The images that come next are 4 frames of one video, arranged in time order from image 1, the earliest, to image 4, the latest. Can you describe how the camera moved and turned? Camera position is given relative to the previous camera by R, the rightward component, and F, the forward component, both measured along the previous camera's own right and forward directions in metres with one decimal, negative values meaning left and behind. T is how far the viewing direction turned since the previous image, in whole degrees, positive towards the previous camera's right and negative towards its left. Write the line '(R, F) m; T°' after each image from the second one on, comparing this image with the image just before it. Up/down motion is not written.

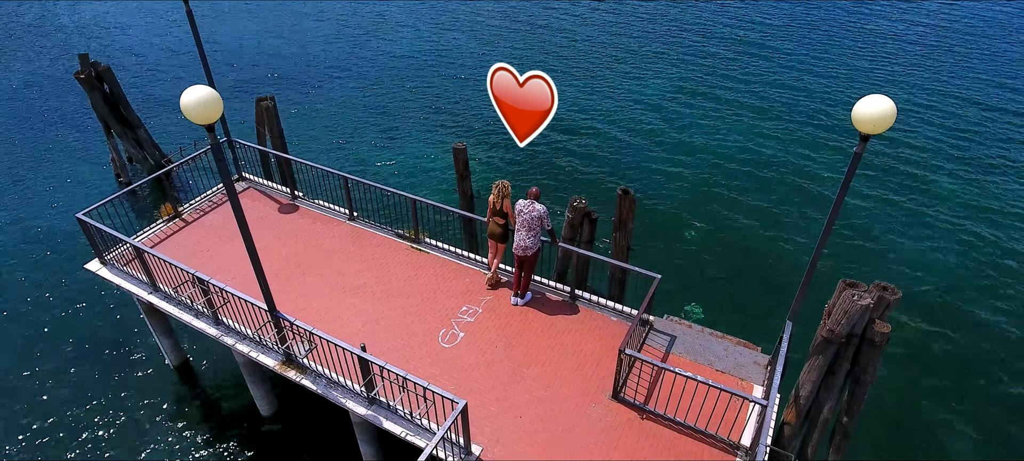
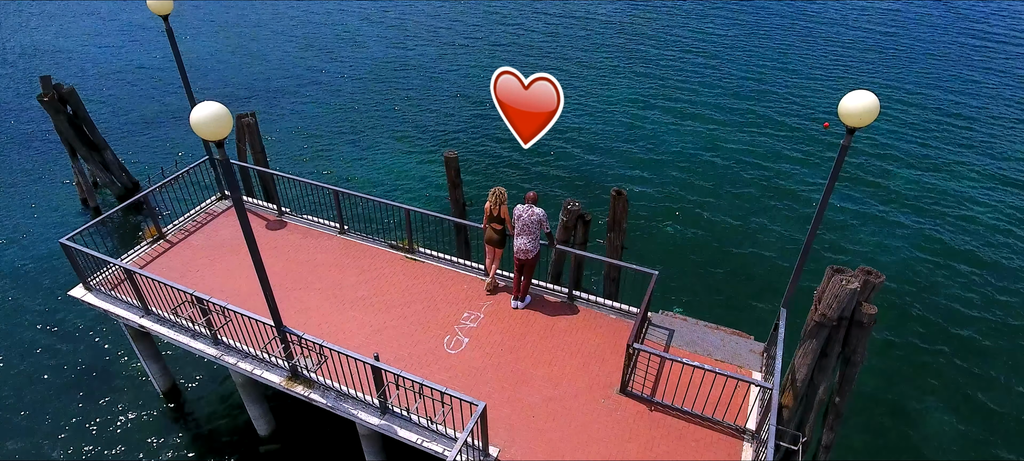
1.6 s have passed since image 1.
(-0.5, -0.2) m; +3°
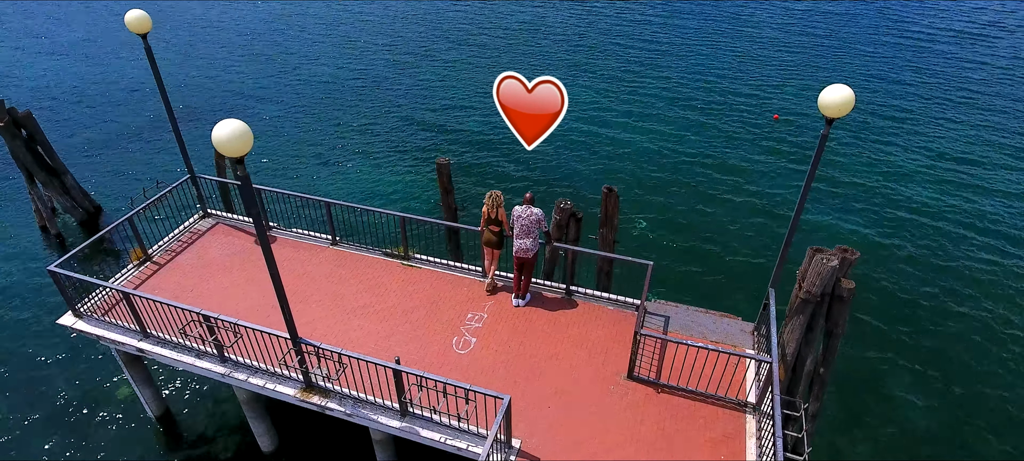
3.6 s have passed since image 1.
(-0.7, -0.3) m; +4°
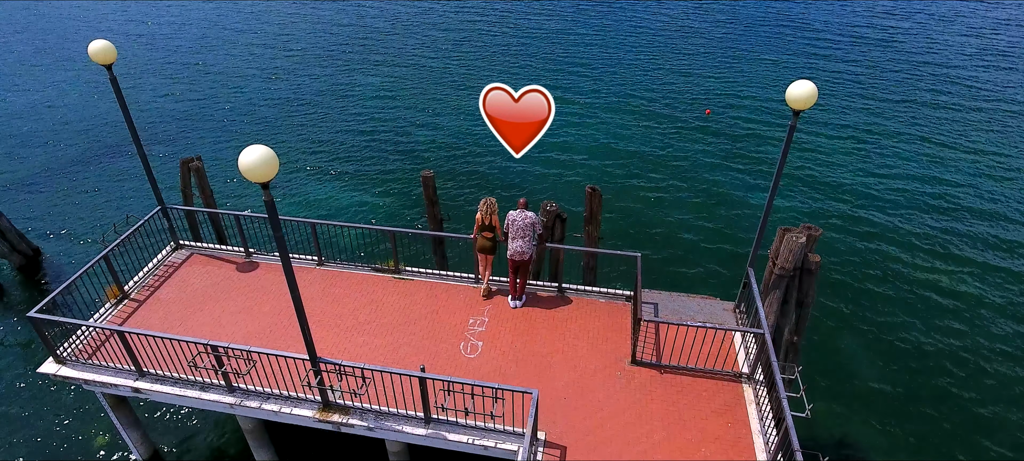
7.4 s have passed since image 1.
(-1.0, -0.3) m; +7°
